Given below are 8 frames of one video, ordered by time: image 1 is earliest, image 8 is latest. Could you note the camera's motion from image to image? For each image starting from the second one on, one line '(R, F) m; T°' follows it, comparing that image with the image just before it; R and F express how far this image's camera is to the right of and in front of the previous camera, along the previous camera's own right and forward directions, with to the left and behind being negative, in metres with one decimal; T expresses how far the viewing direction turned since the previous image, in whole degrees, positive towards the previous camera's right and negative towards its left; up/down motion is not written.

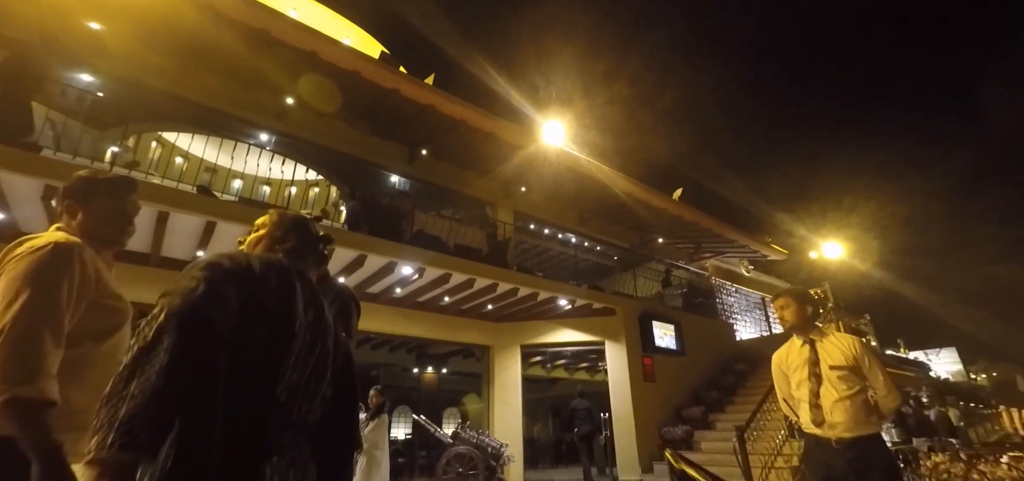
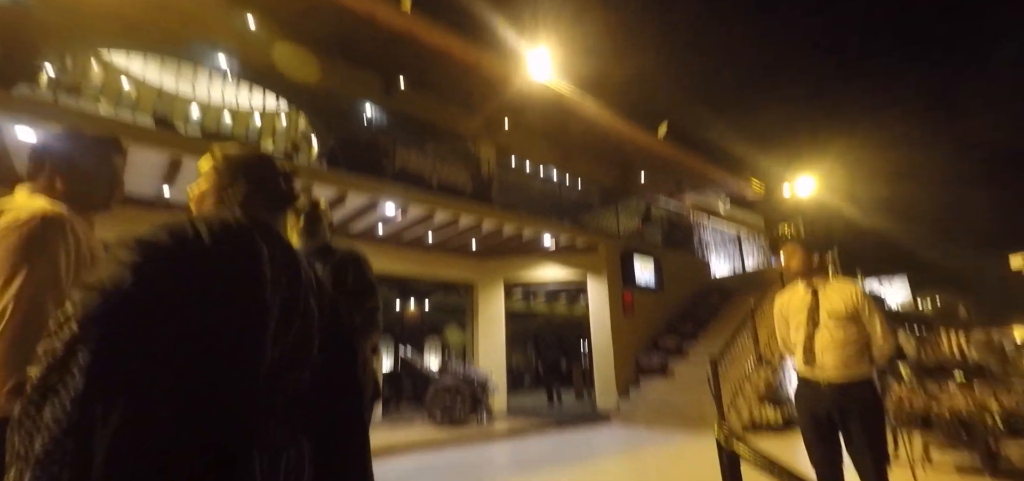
(-0.1, +0.1) m; +3°
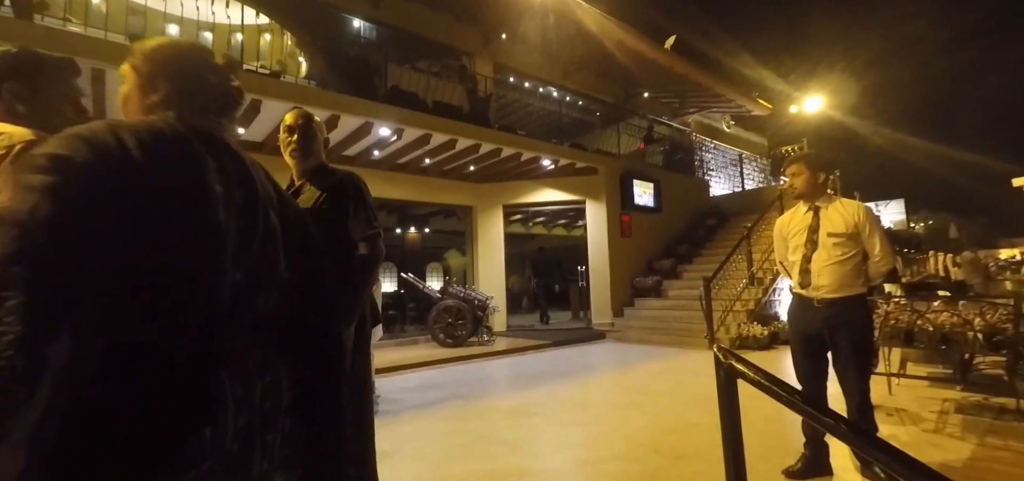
(0.0, 0.0) m; 0°
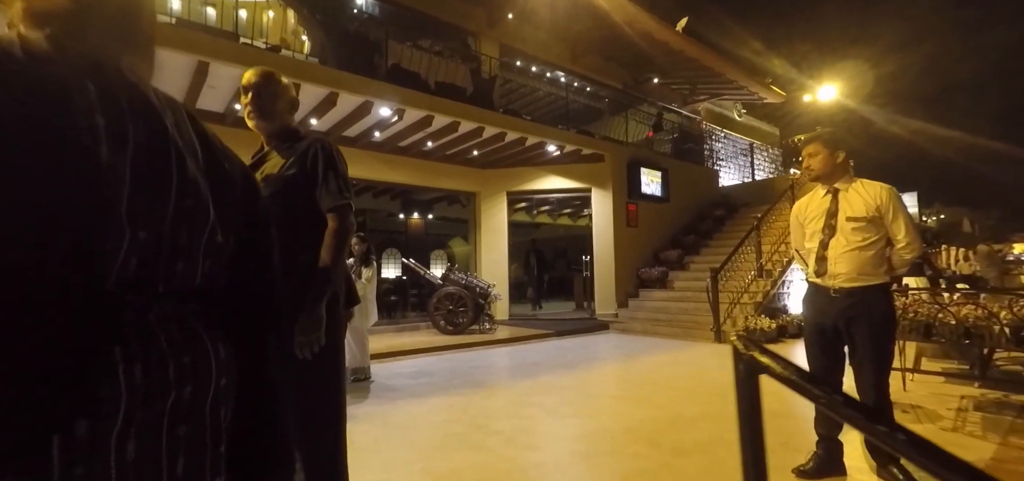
(0.0, +0.1) m; -1°
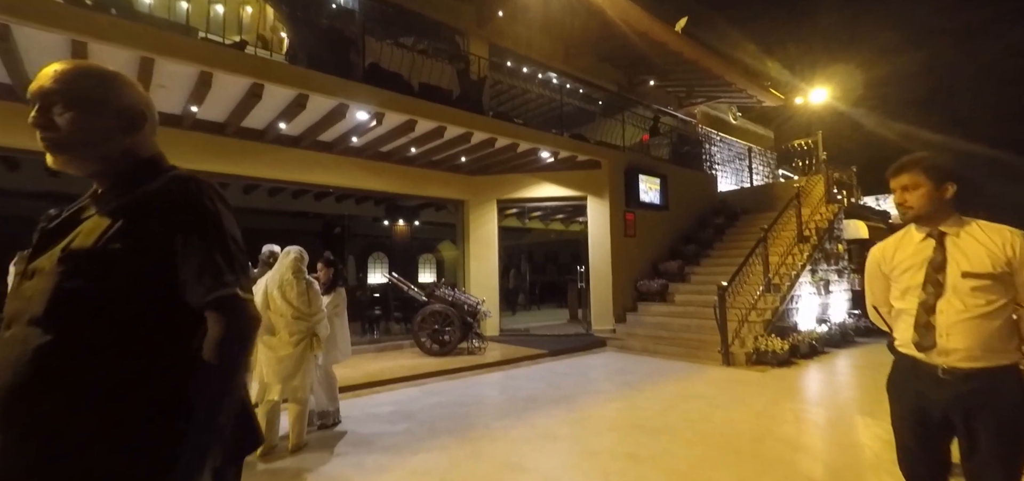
(0.0, +0.5) m; +1°
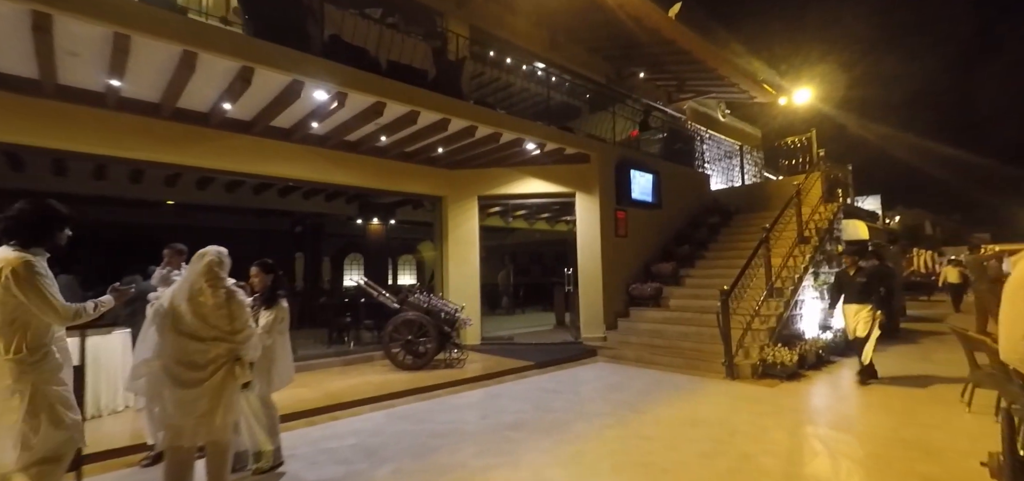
(0.0, +0.6) m; +2°
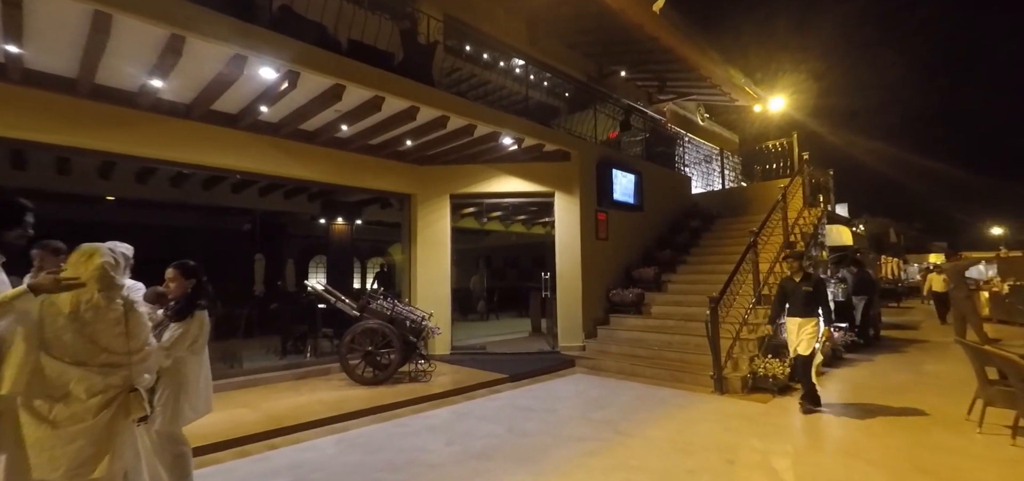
(0.0, +0.5) m; +3°
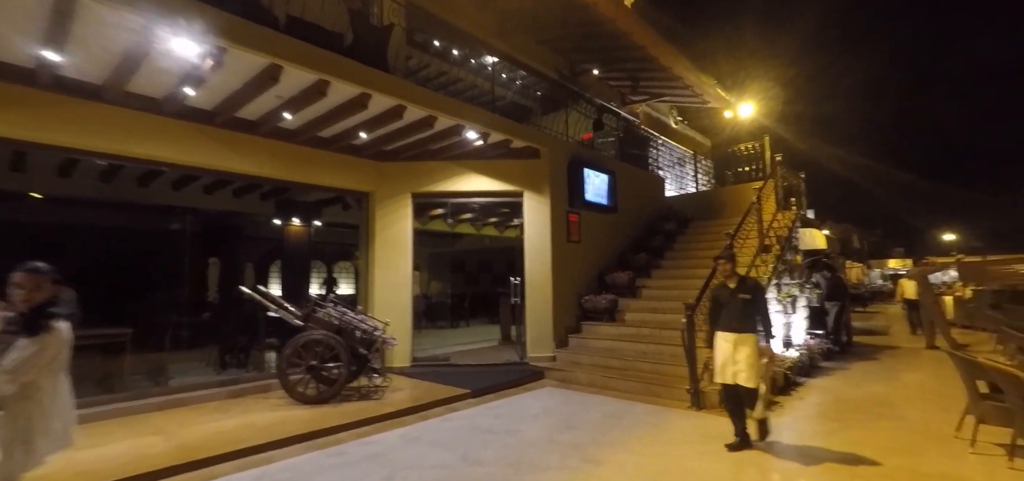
(+0.1, +0.4) m; +3°
